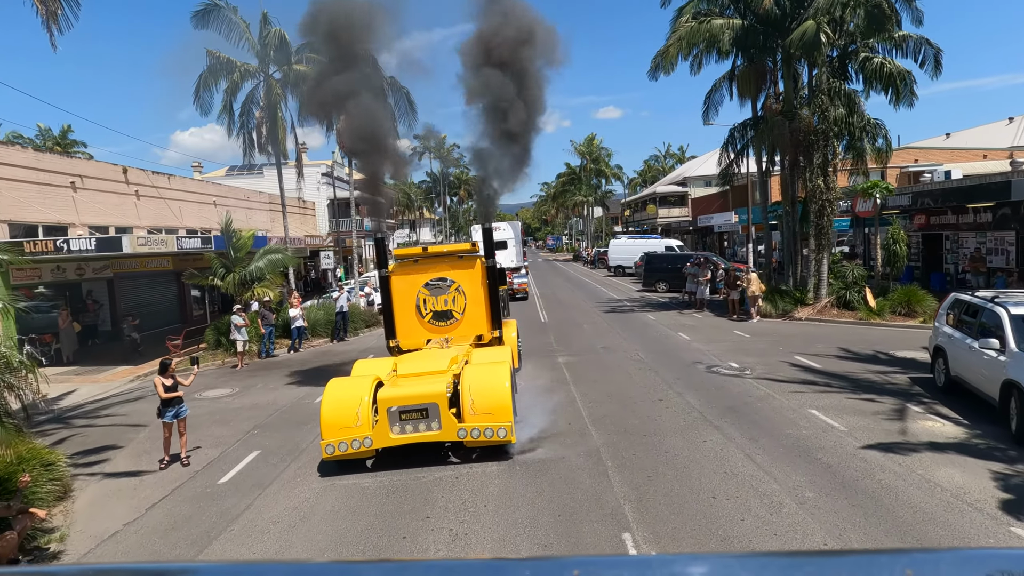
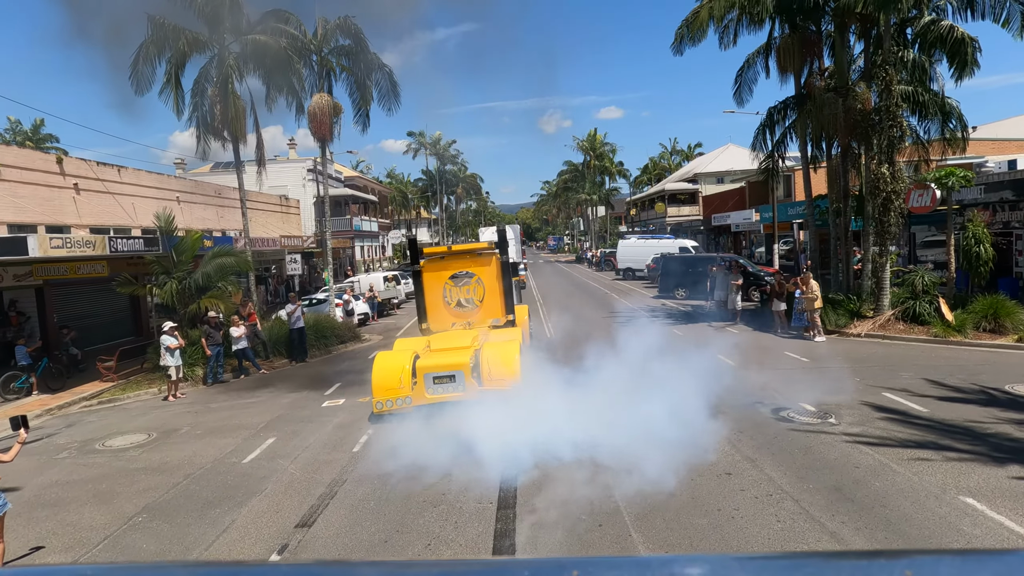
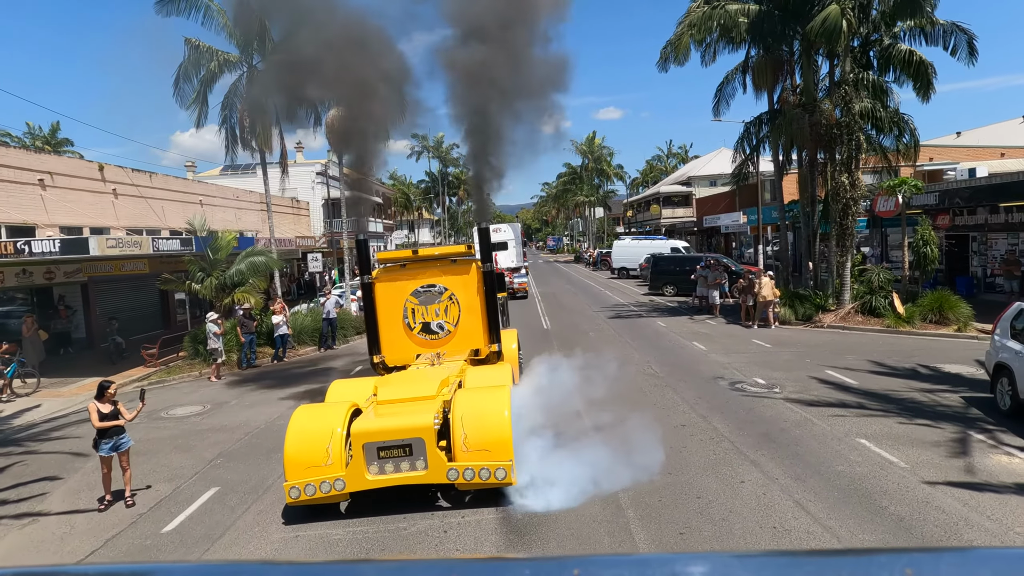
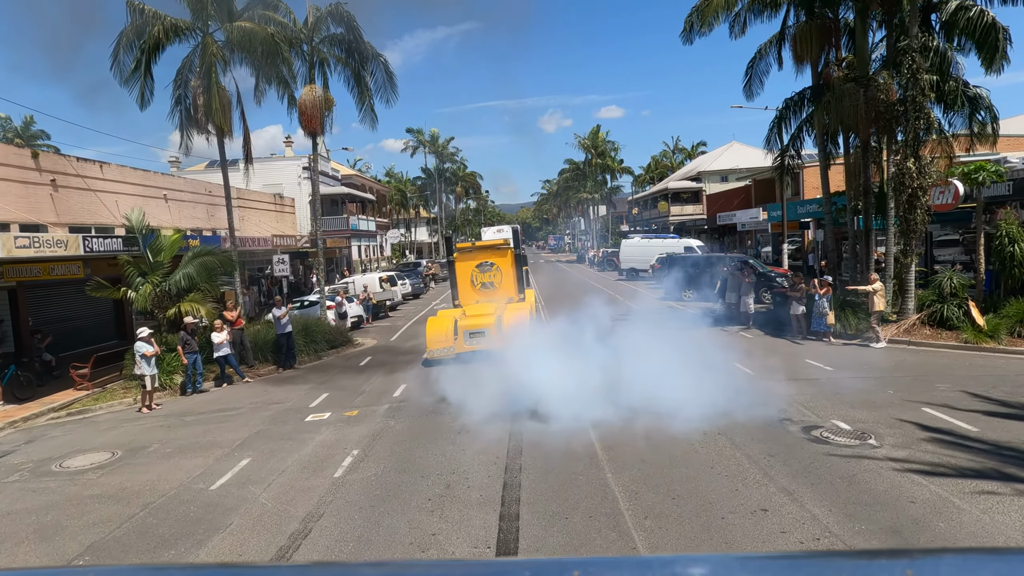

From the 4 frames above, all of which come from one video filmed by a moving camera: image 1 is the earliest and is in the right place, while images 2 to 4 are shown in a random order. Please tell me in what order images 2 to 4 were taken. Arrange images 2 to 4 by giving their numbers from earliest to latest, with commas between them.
3, 2, 4
